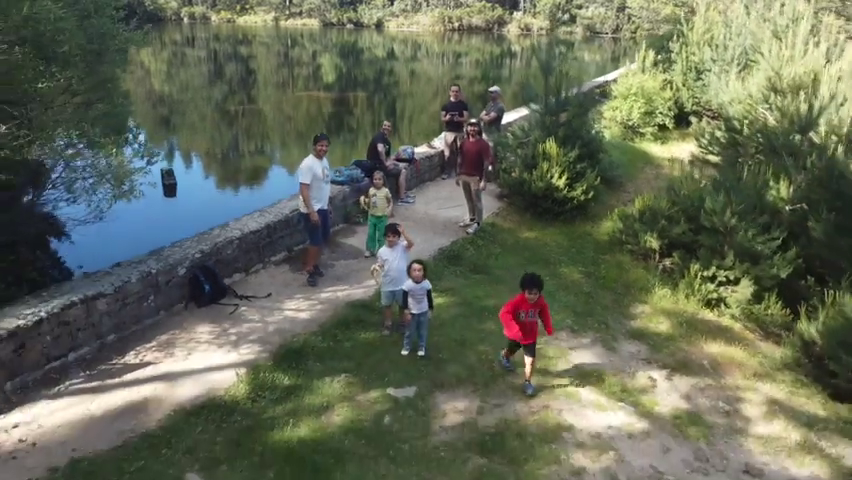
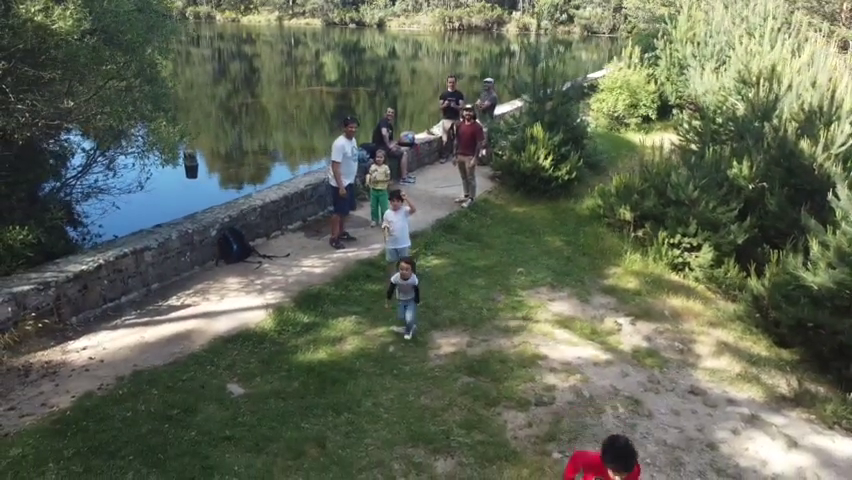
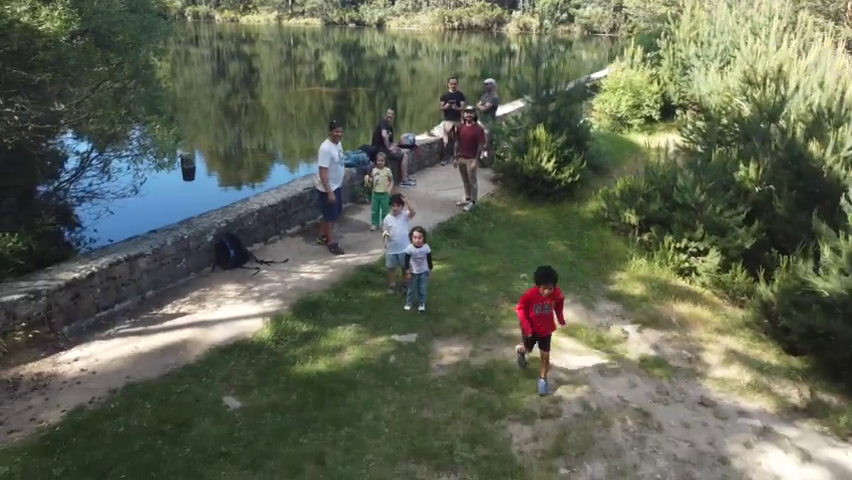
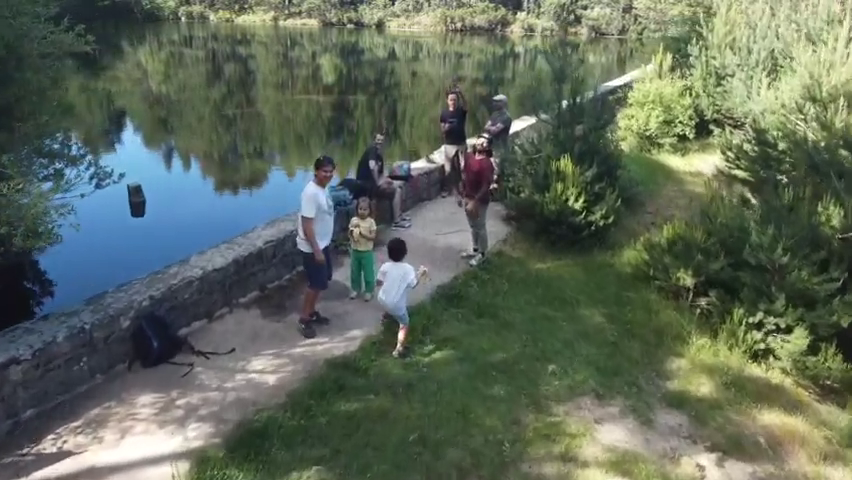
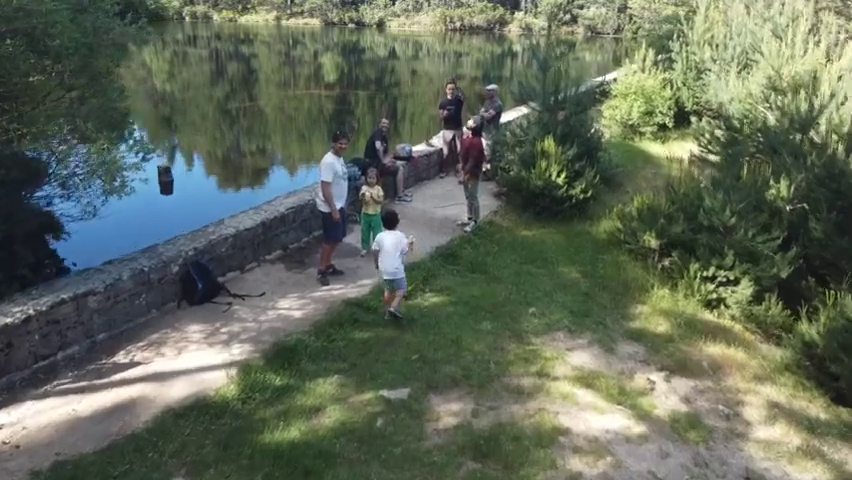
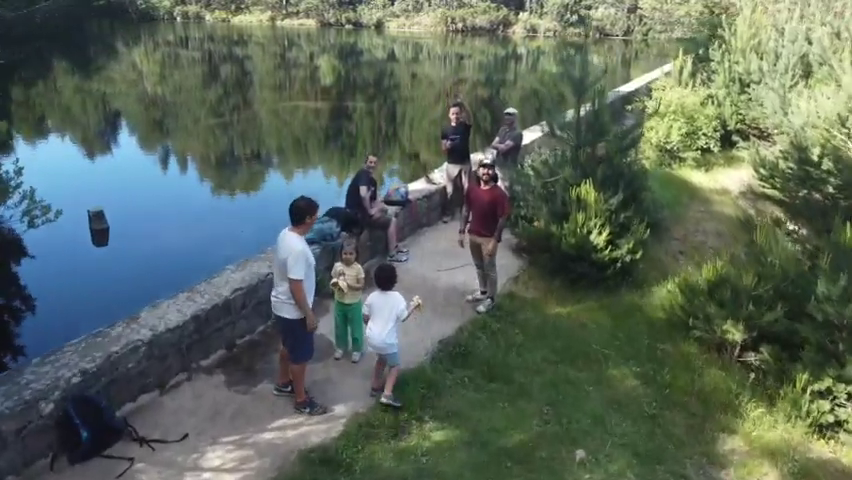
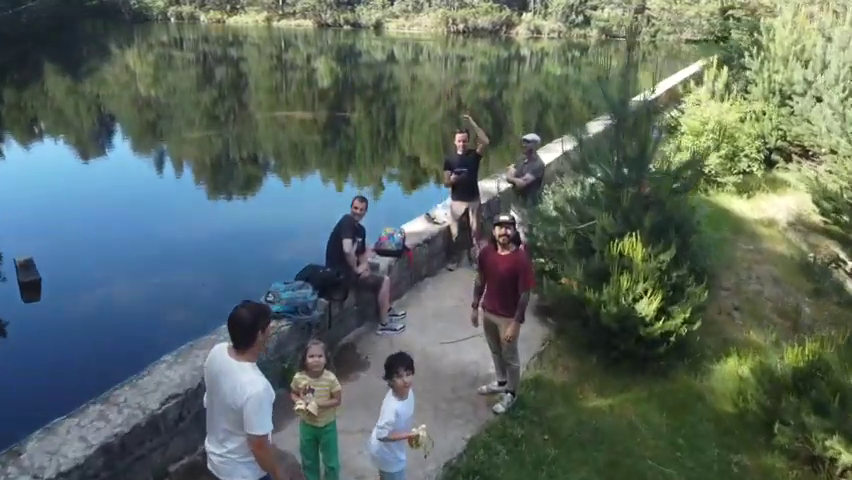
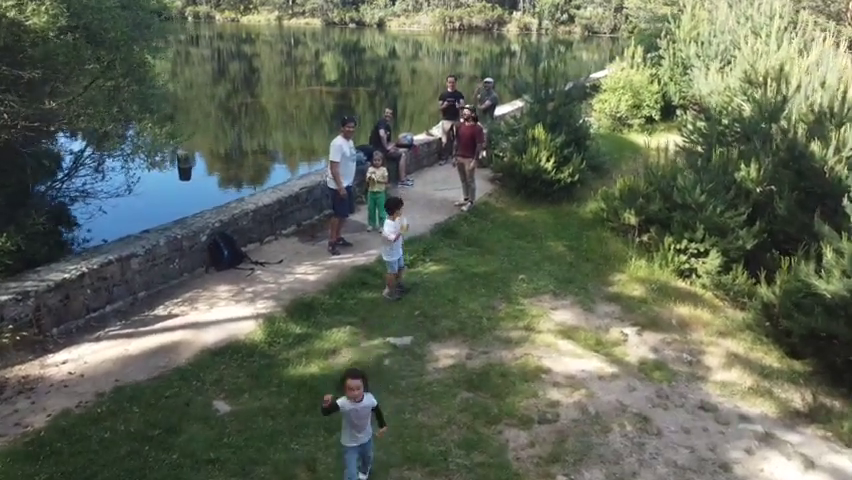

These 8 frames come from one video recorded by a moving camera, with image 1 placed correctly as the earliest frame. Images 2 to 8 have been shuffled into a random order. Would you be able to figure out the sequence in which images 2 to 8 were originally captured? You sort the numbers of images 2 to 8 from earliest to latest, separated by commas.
3, 2, 8, 5, 4, 6, 7
